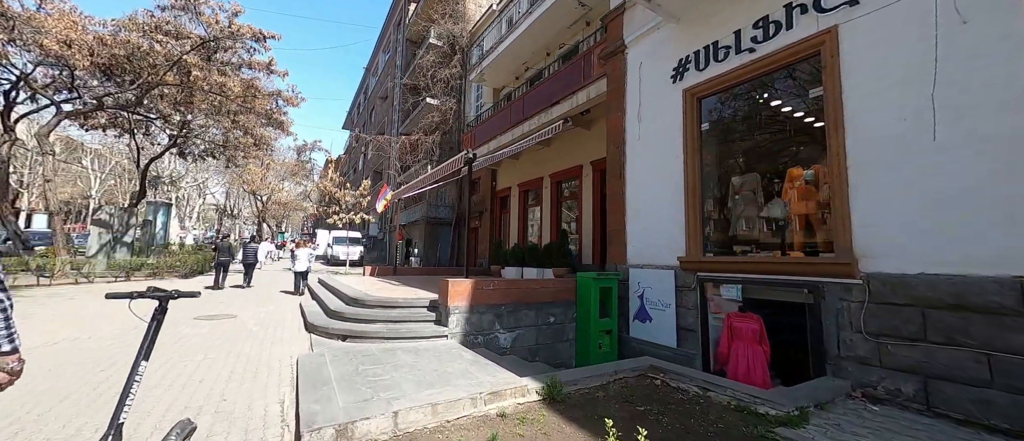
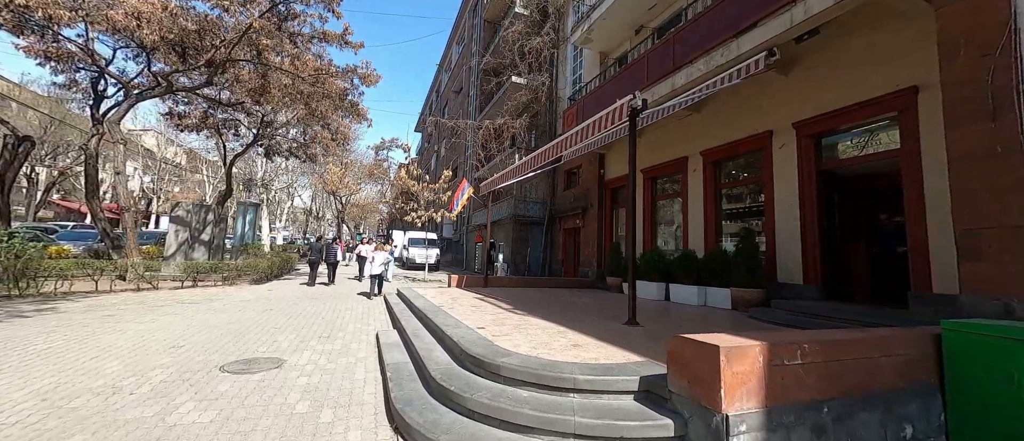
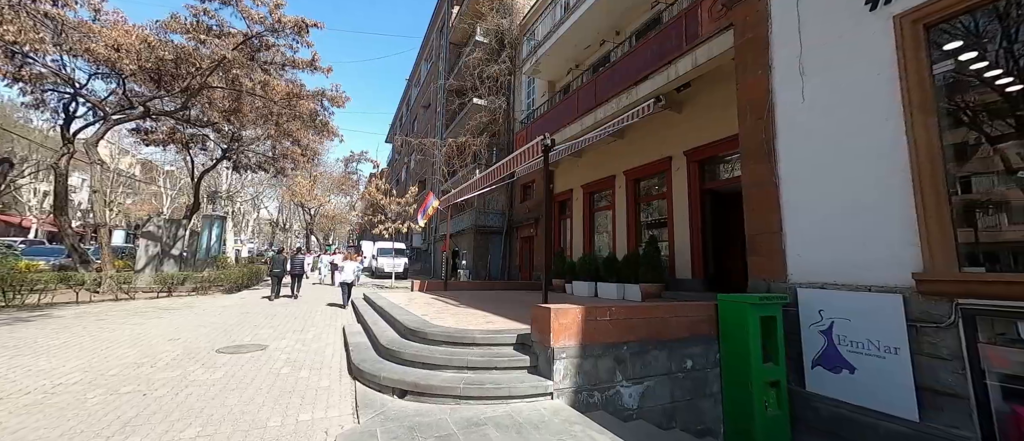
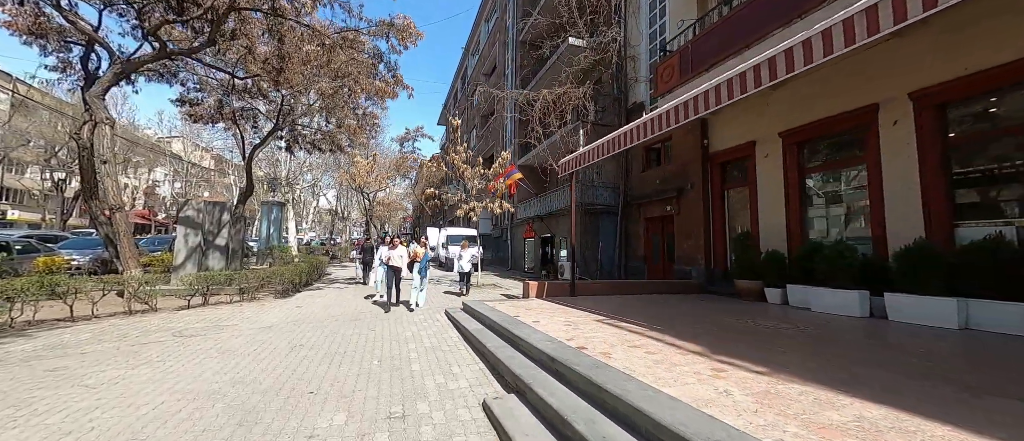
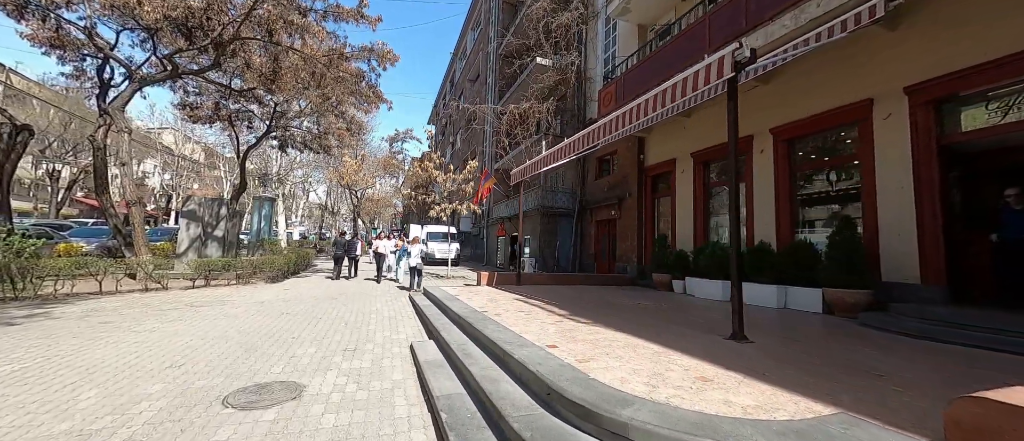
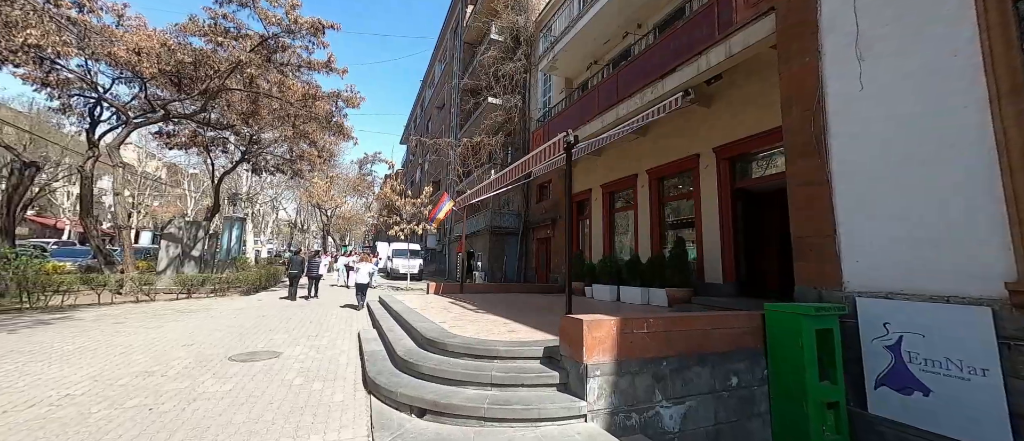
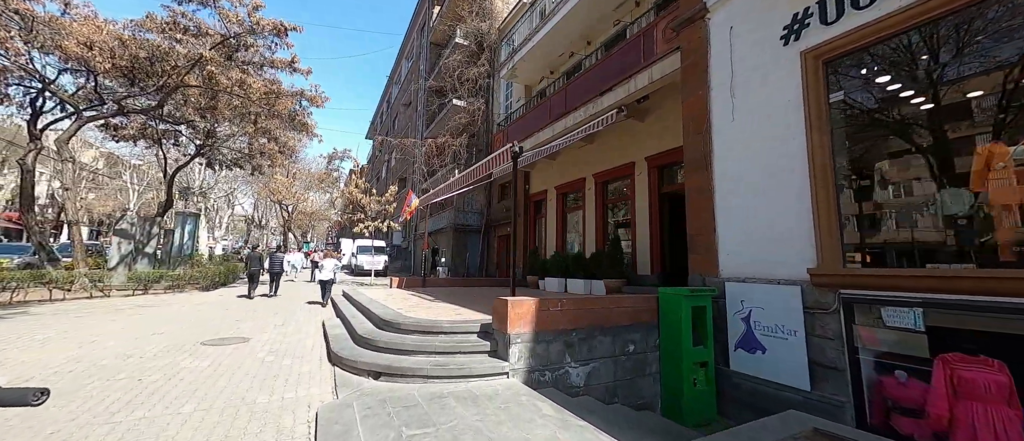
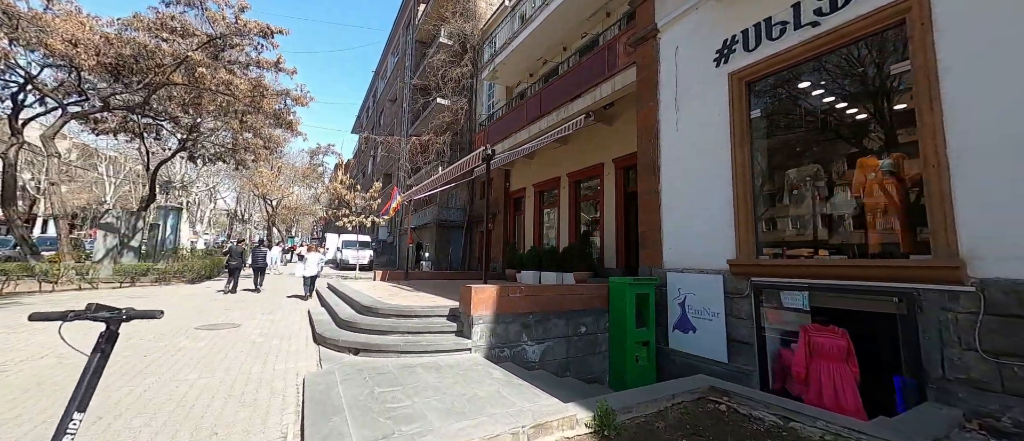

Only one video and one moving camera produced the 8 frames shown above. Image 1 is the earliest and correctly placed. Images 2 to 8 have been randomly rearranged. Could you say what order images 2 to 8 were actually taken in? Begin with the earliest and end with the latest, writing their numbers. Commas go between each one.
8, 7, 3, 6, 2, 5, 4
